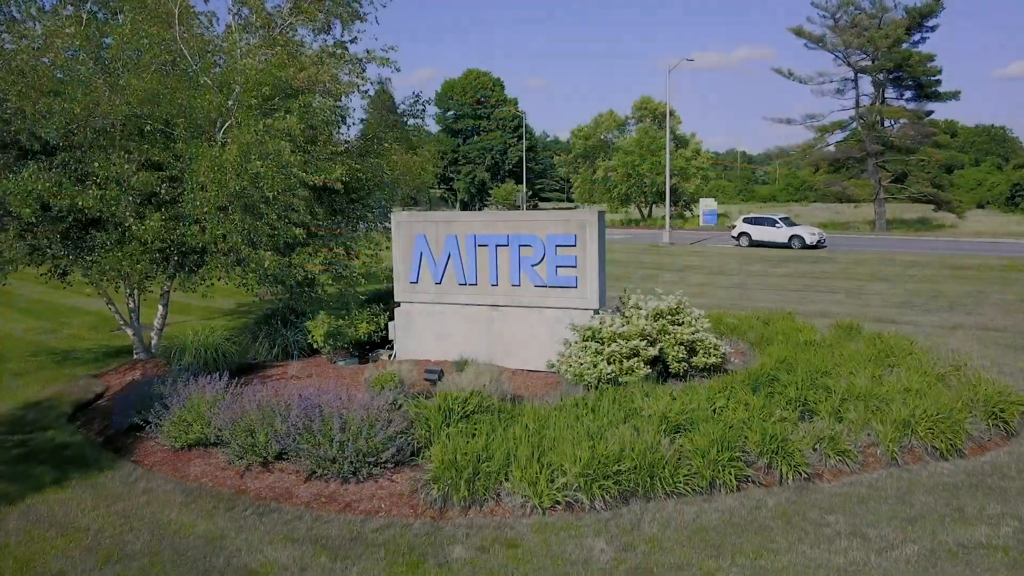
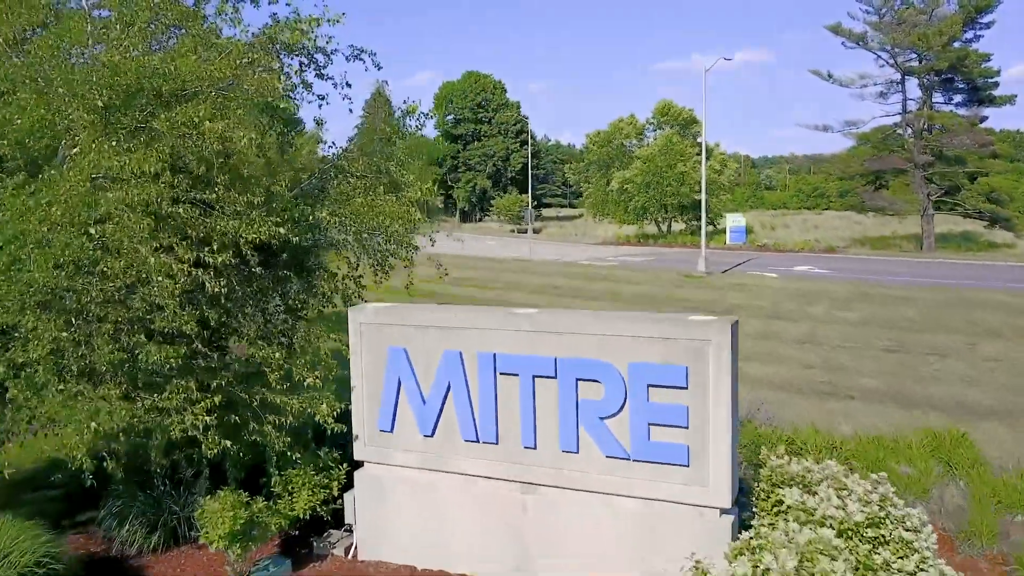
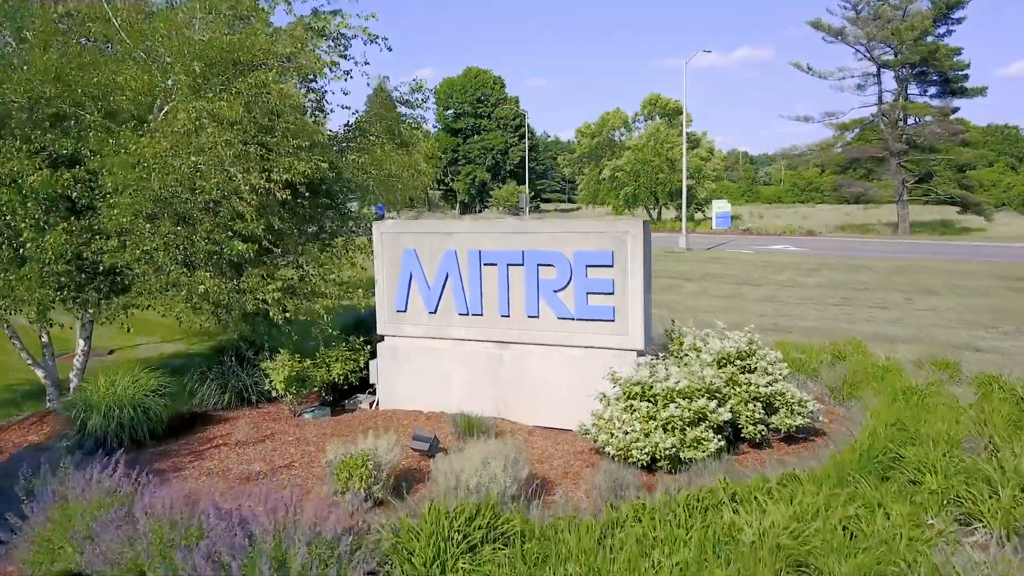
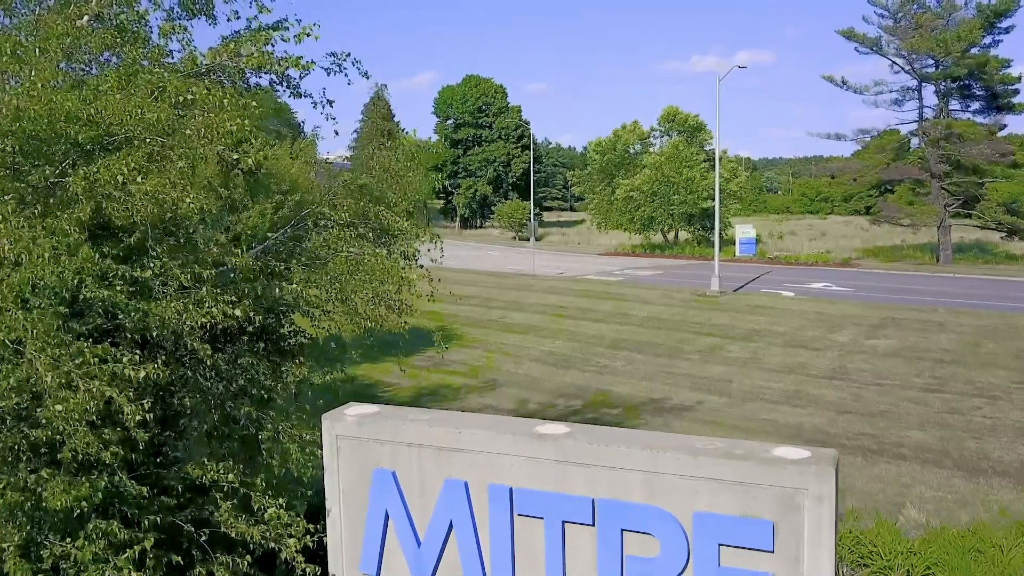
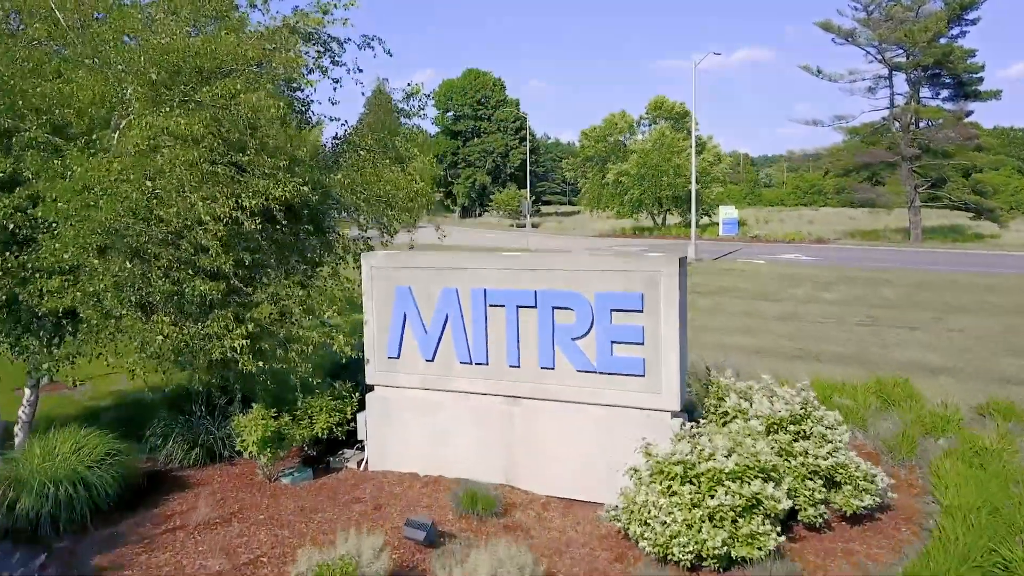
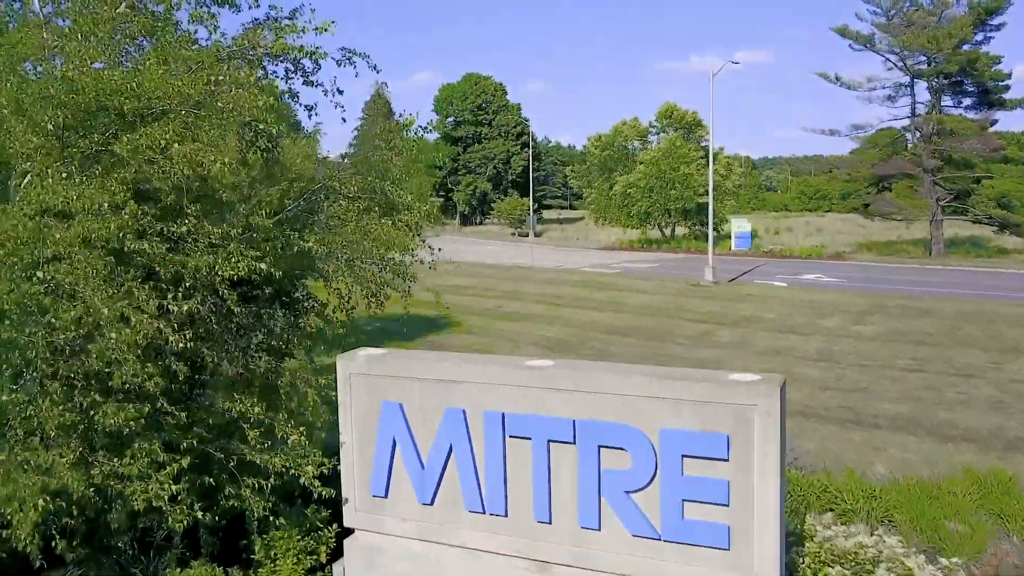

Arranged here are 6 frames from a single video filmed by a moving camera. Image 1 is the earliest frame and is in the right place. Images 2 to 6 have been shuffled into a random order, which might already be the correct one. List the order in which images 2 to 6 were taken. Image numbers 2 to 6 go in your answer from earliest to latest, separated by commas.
3, 5, 2, 6, 4
